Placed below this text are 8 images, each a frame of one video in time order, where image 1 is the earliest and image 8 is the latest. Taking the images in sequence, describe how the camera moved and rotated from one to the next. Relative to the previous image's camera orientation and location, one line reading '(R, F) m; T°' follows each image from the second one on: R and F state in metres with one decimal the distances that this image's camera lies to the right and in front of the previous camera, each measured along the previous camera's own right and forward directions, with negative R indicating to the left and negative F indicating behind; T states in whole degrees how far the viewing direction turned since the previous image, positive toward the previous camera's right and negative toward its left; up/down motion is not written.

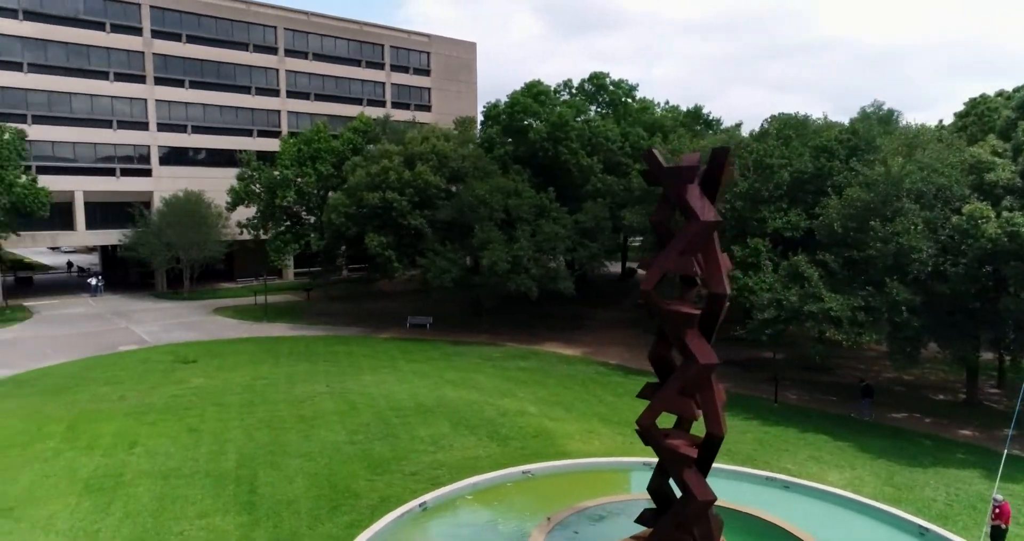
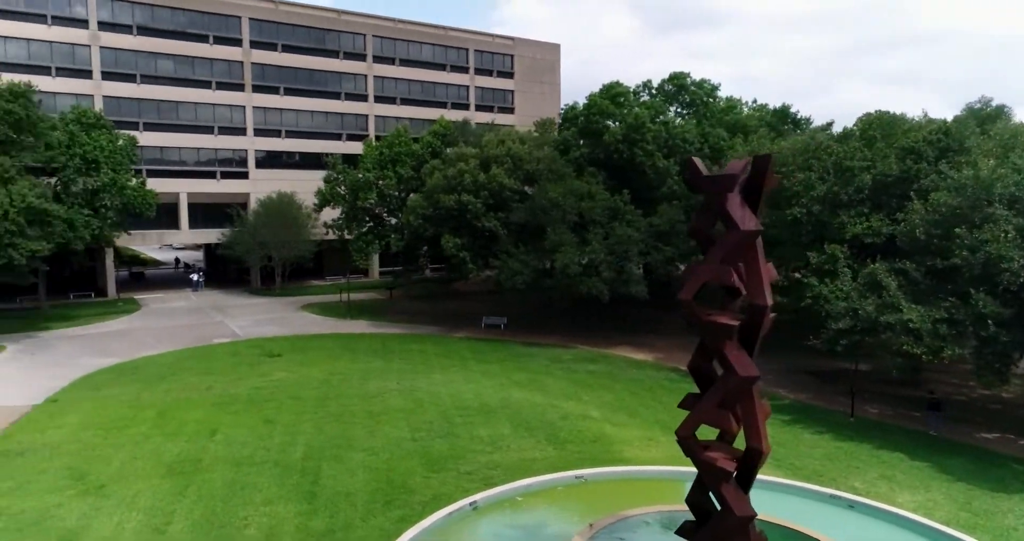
(+0.7, -0.1) m; -7°
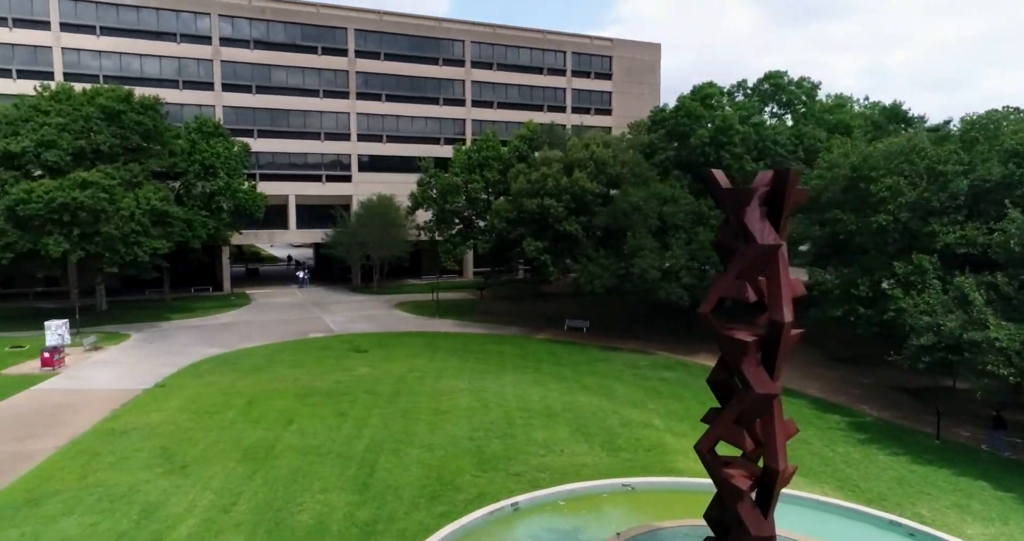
(+1.3, -0.2) m; -9°
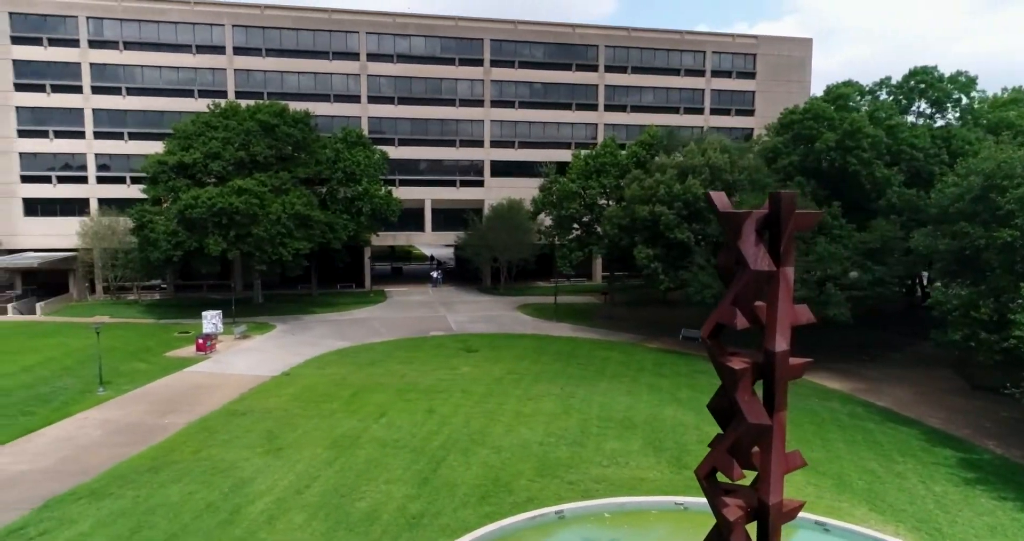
(+2.2, -0.2) m; -13°
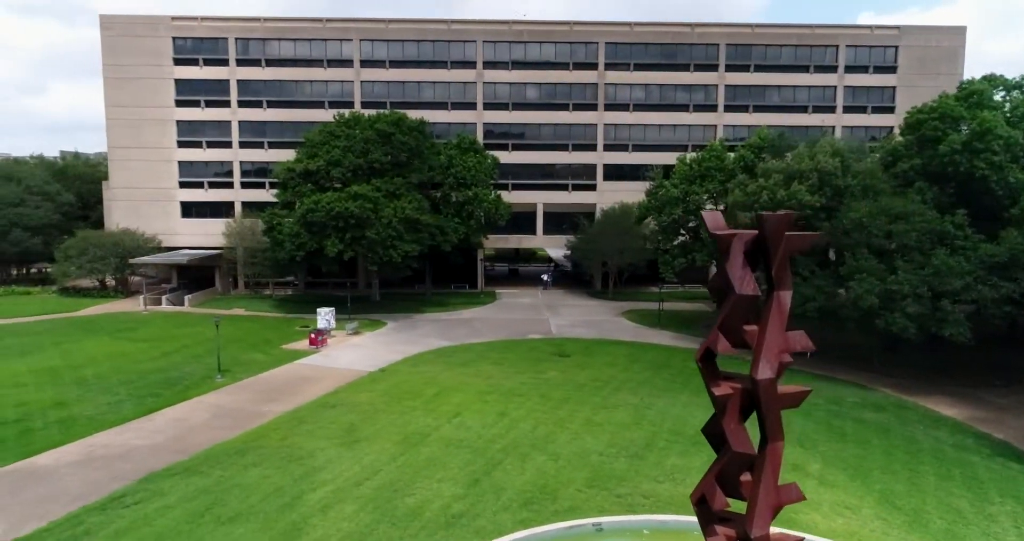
(+1.9, -0.1) m; -11°
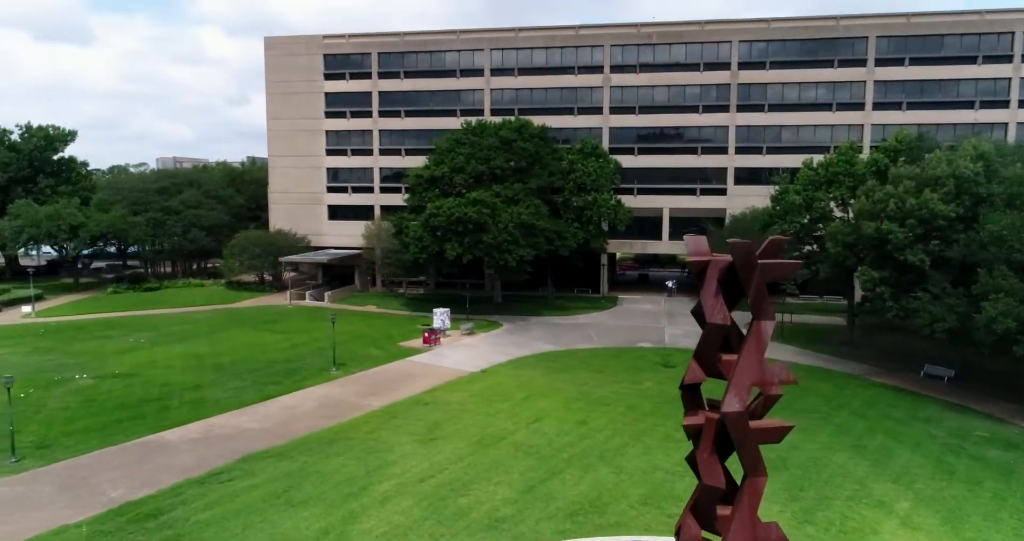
(+2.2, -0.1) m; -13°
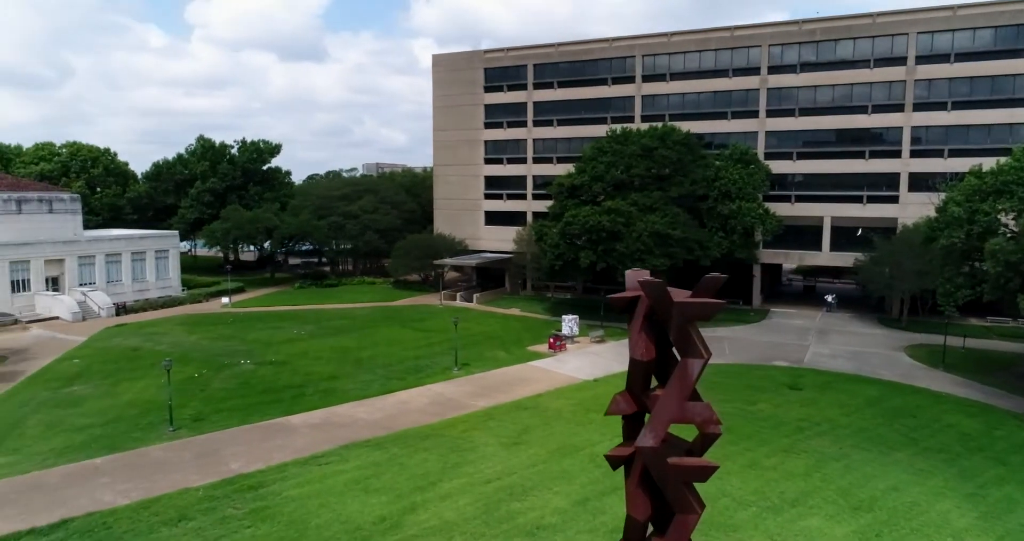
(+3.0, -0.2) m; -15°
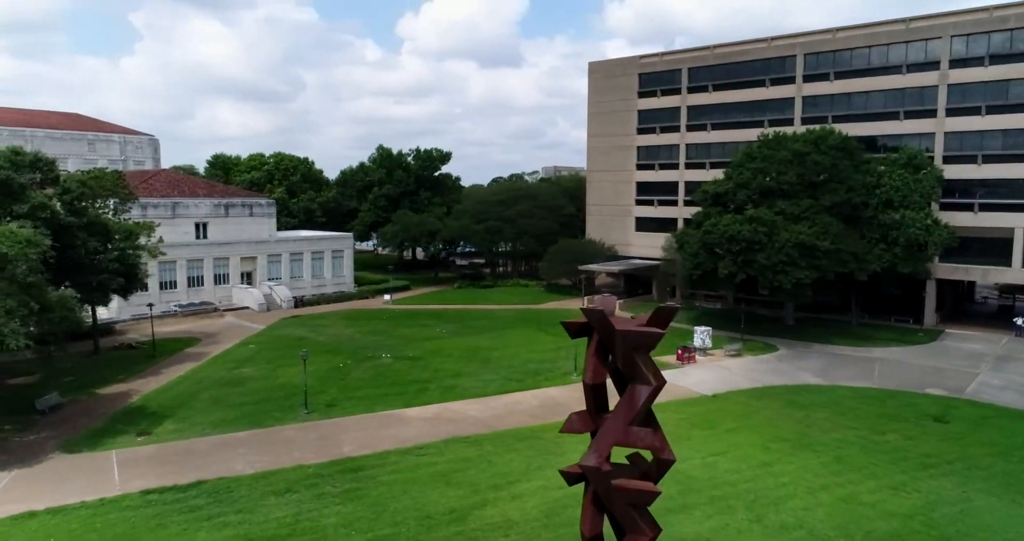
(+2.7, -0.3) m; -15°
